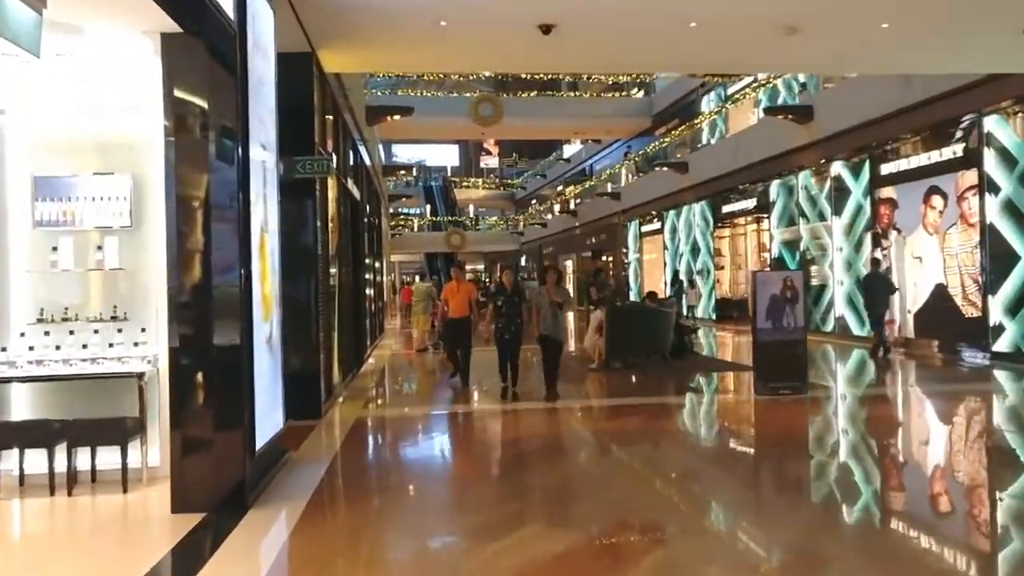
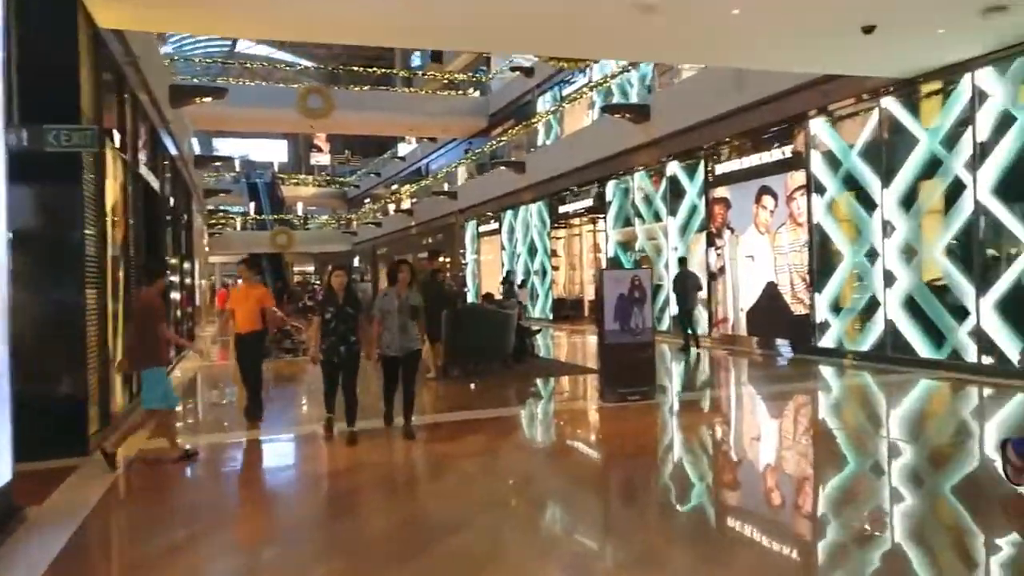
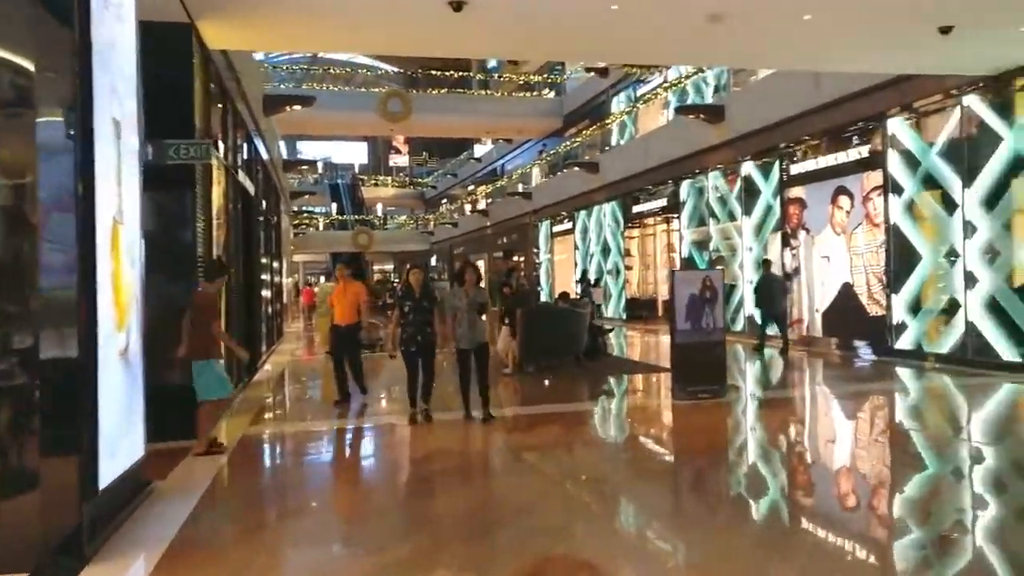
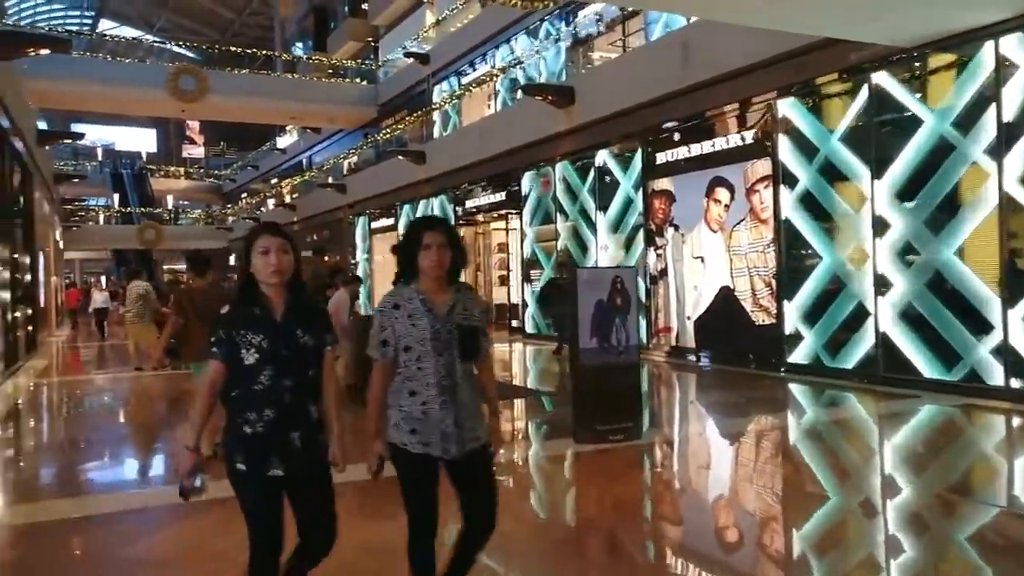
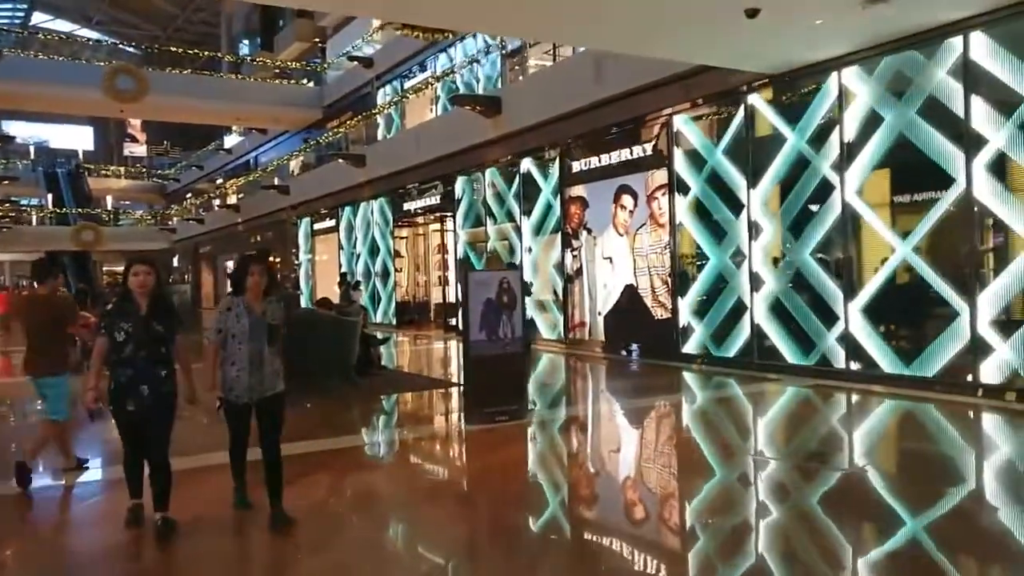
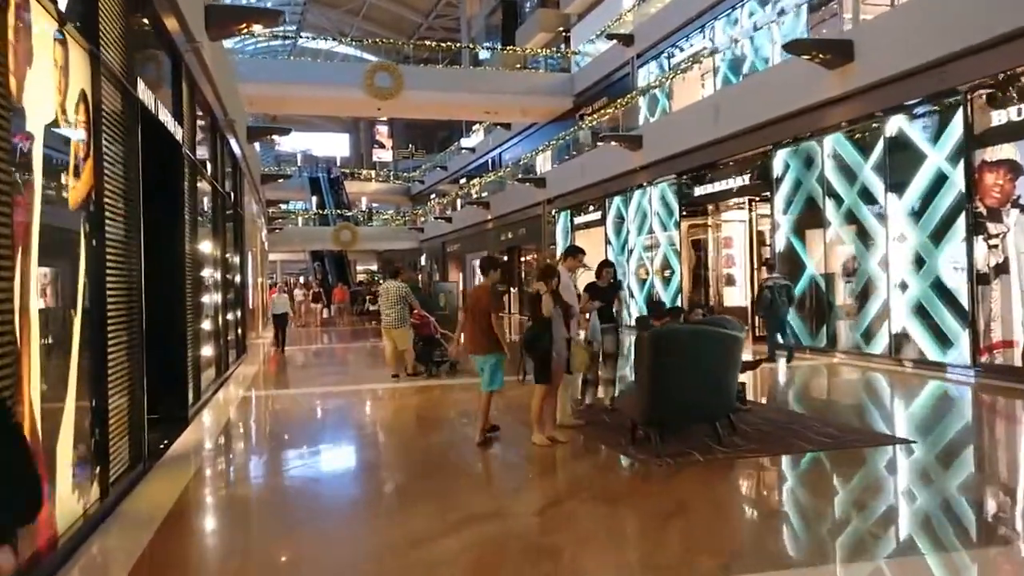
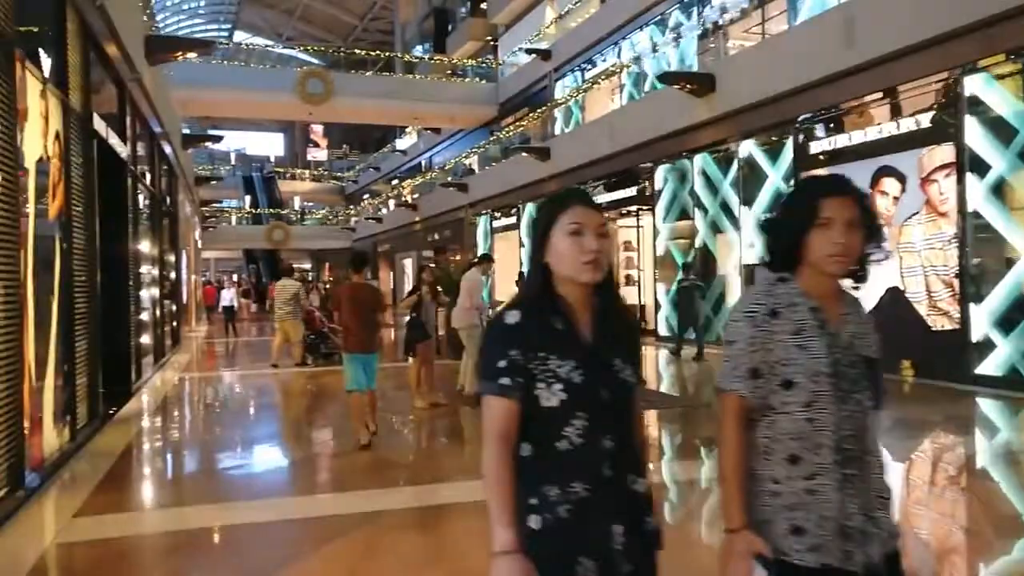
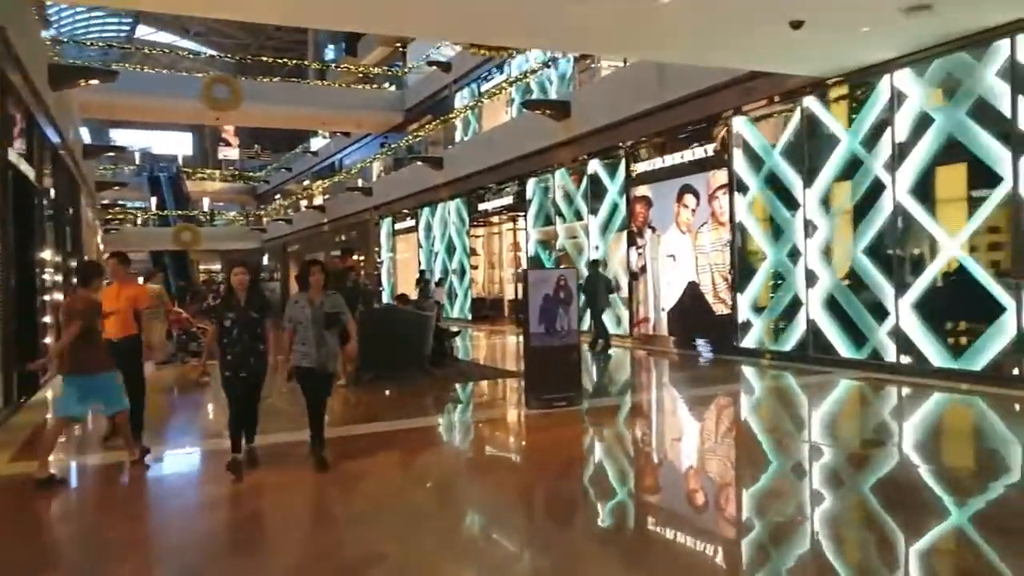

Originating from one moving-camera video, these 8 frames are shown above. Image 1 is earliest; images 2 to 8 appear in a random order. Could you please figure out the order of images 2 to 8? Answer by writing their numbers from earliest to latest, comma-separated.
3, 2, 8, 5, 4, 7, 6
